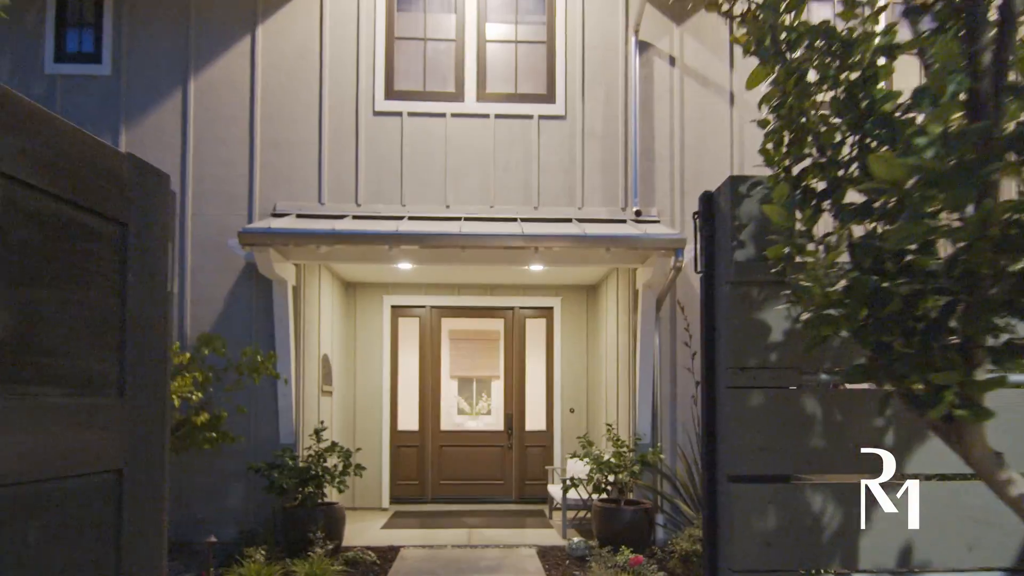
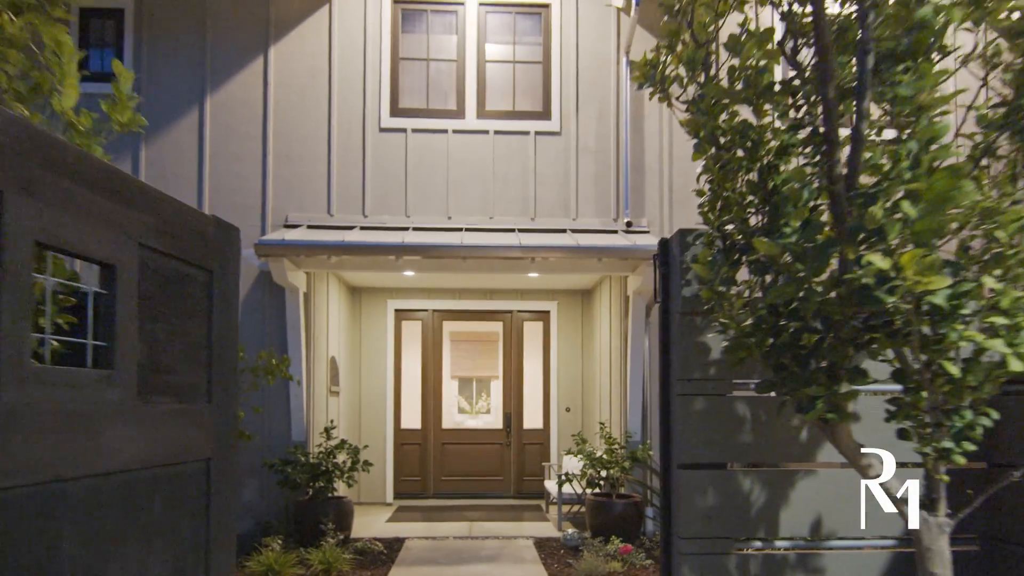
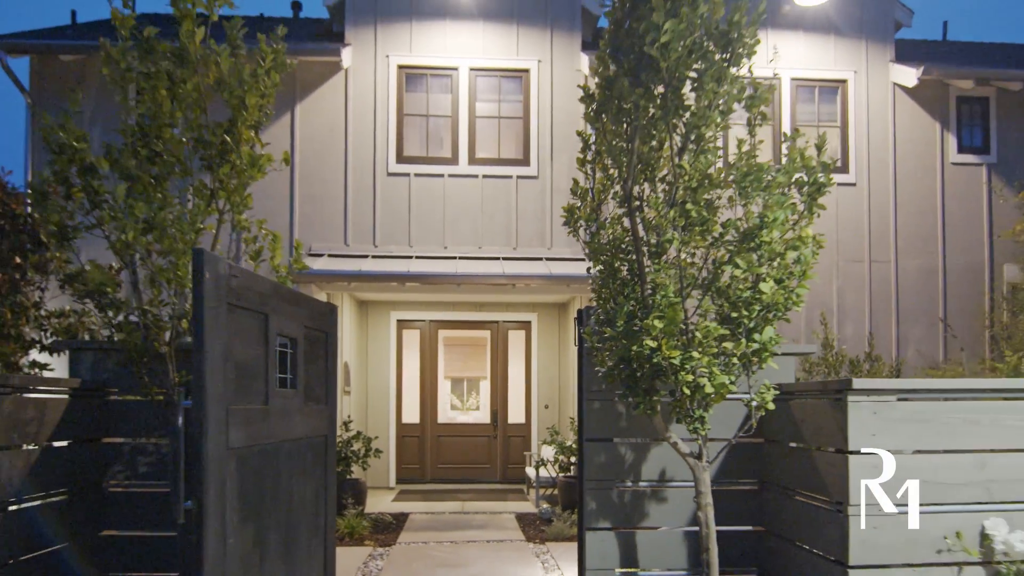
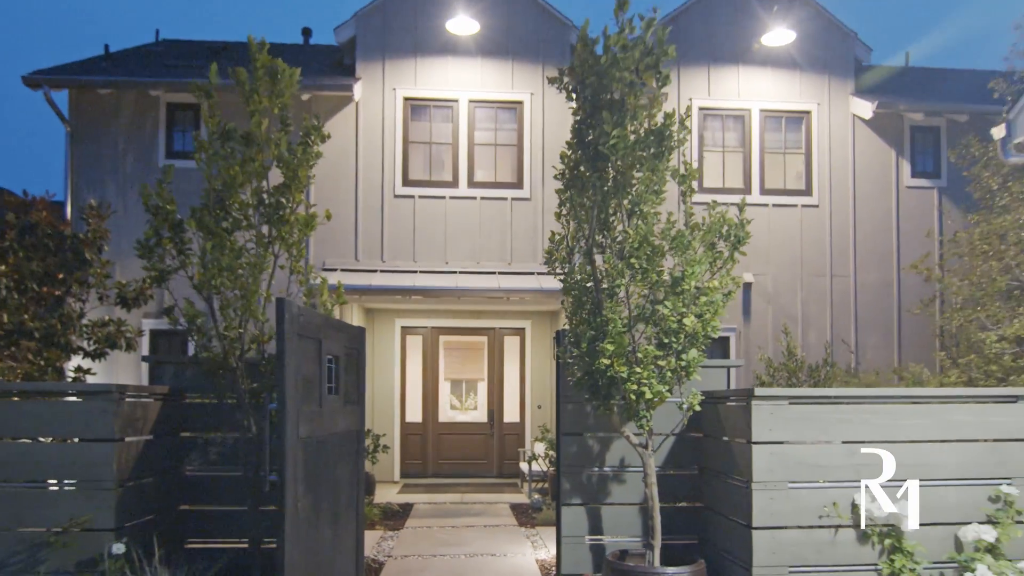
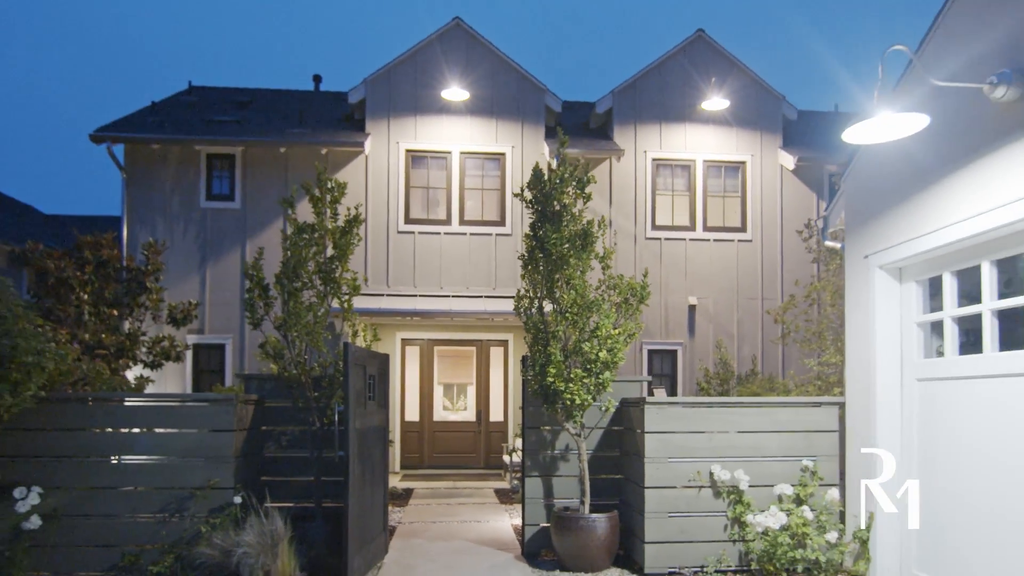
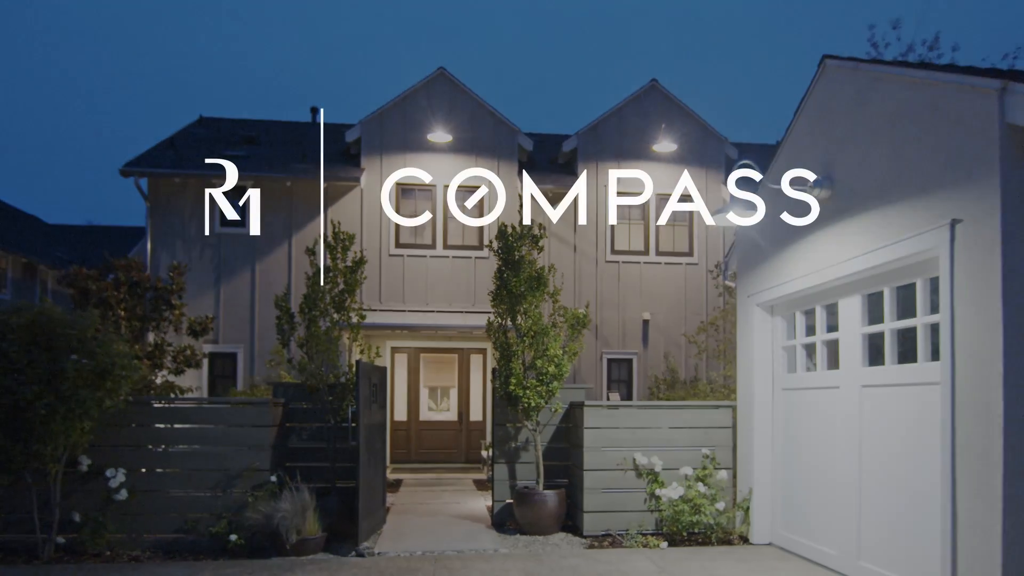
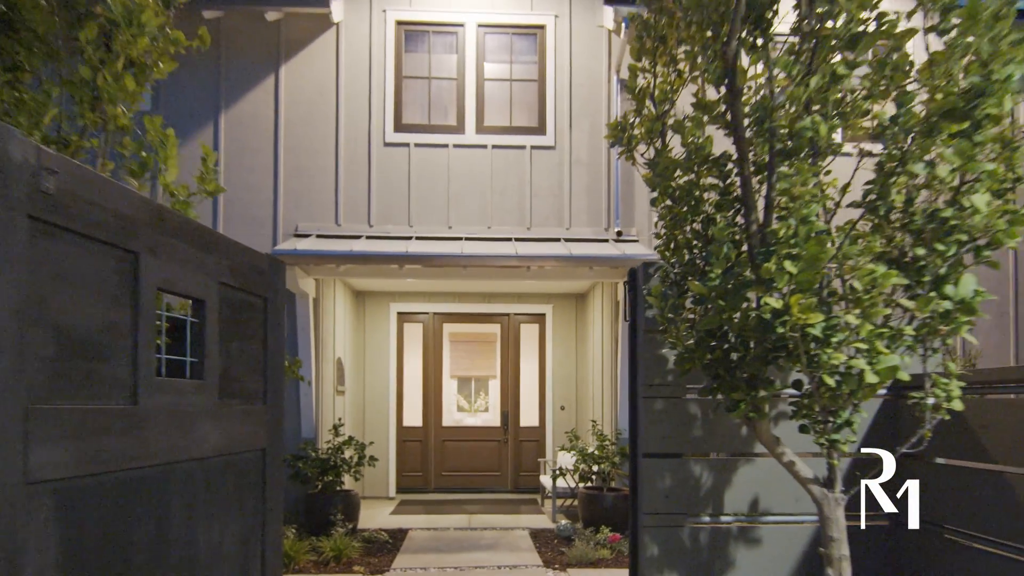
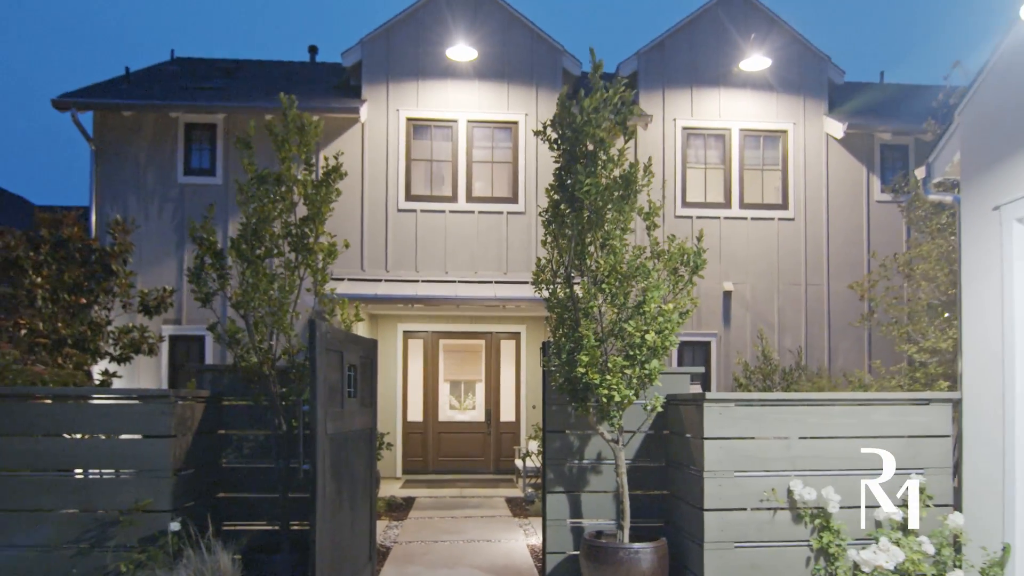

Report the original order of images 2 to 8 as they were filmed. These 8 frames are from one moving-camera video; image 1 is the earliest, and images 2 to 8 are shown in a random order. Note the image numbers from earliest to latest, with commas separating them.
2, 7, 3, 4, 8, 5, 6
